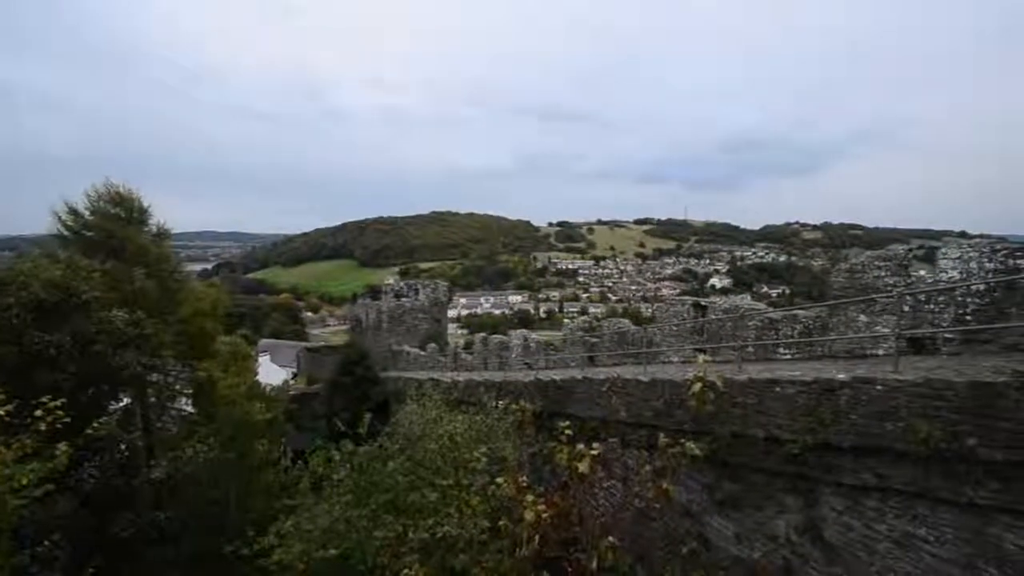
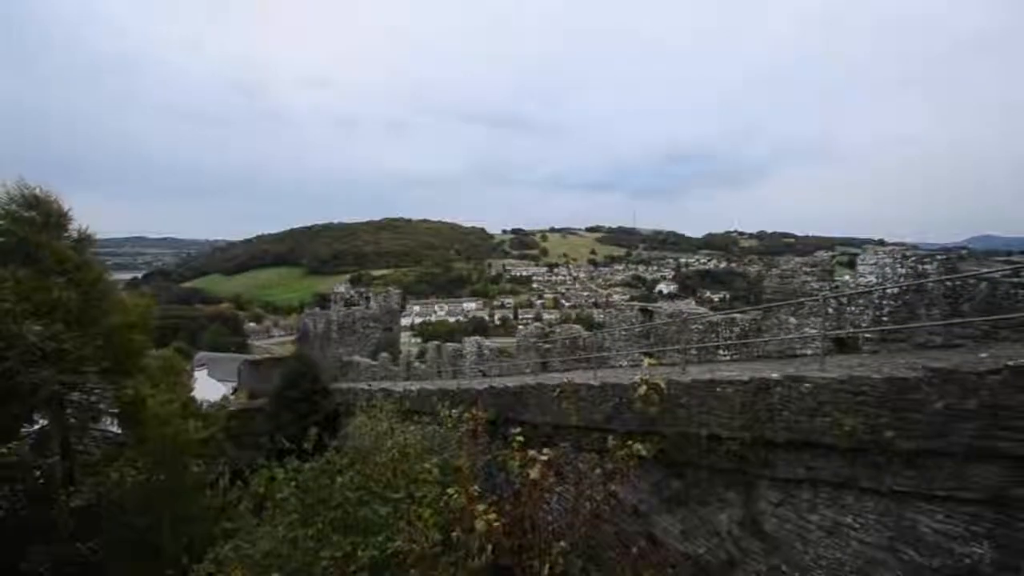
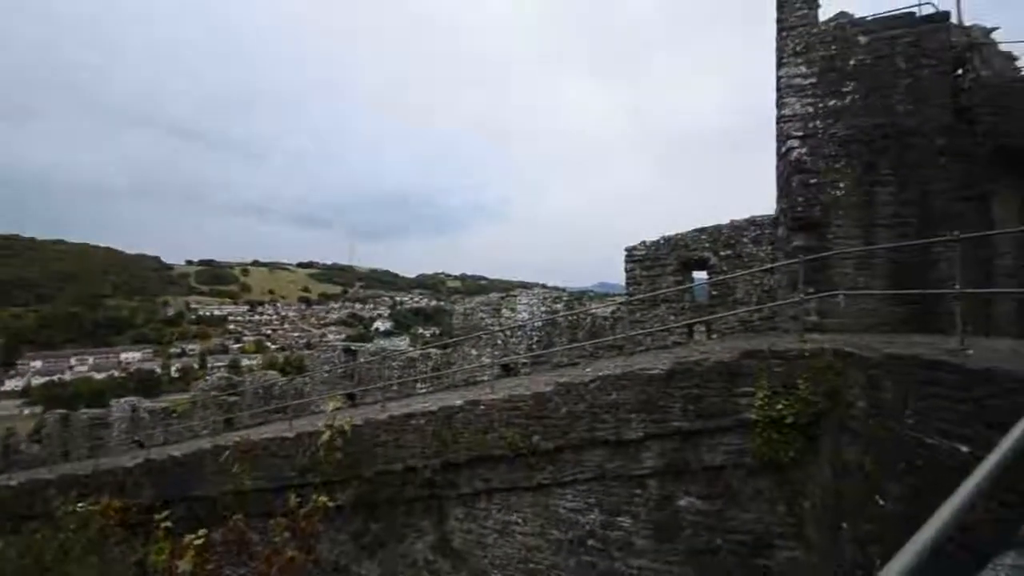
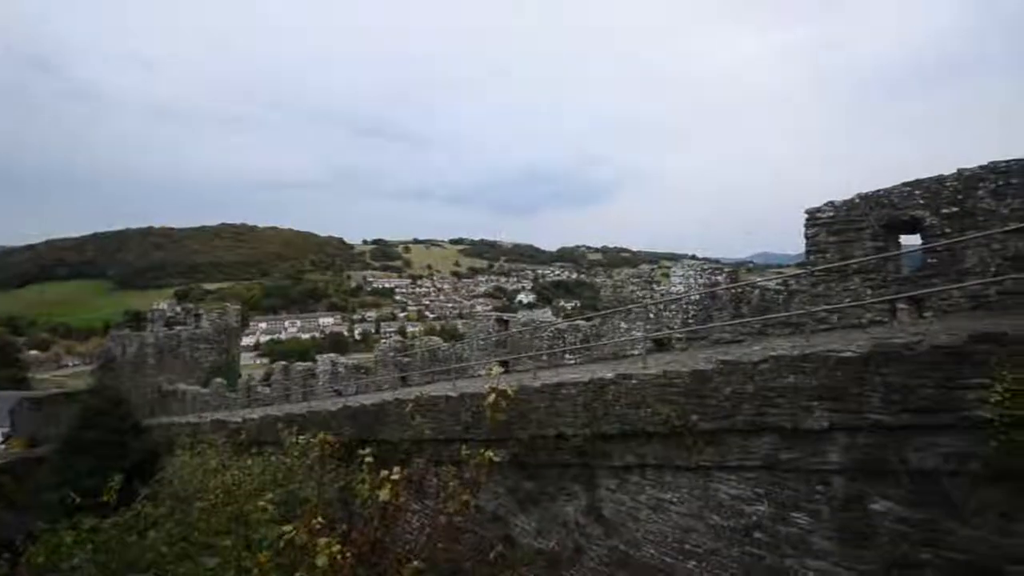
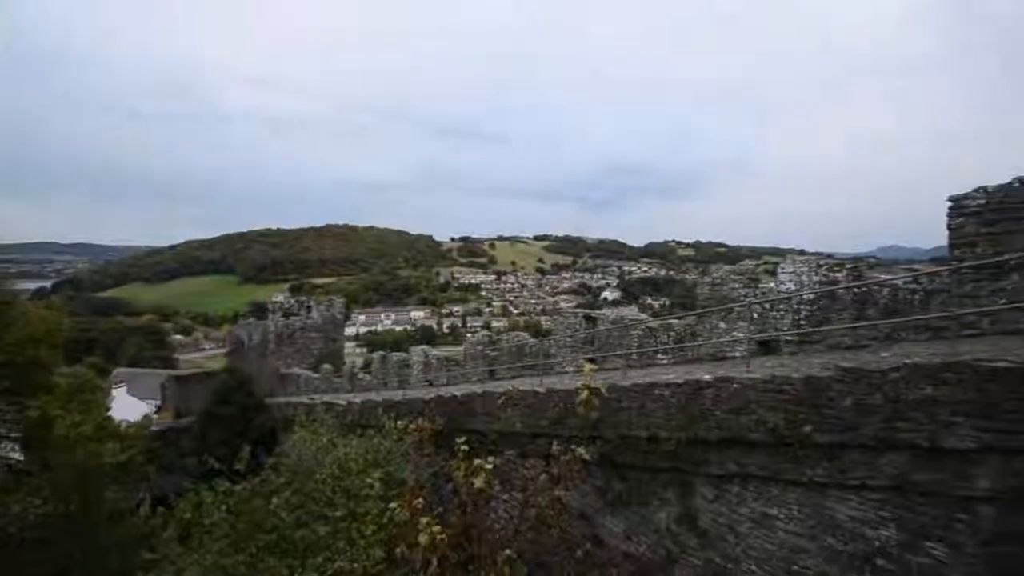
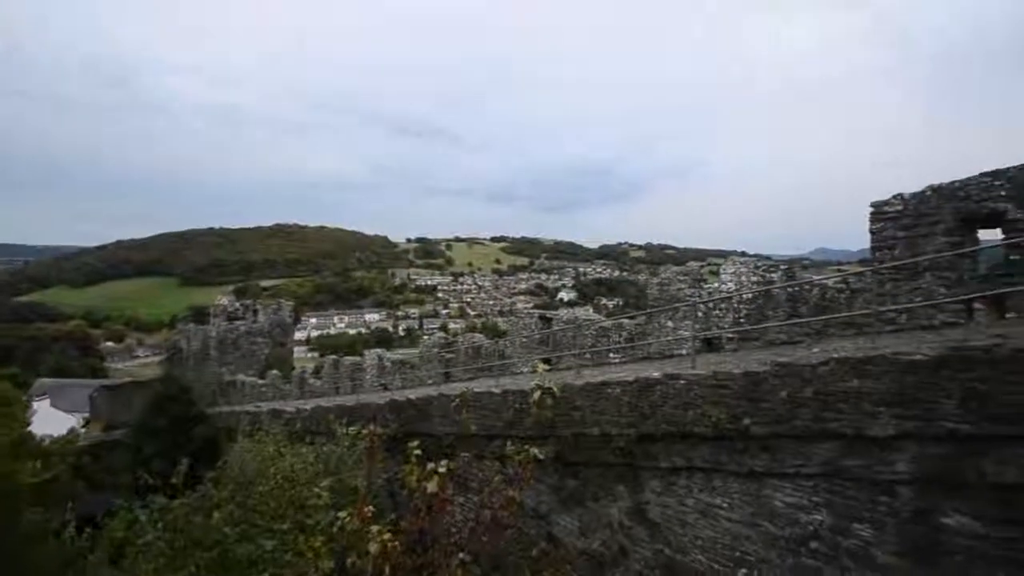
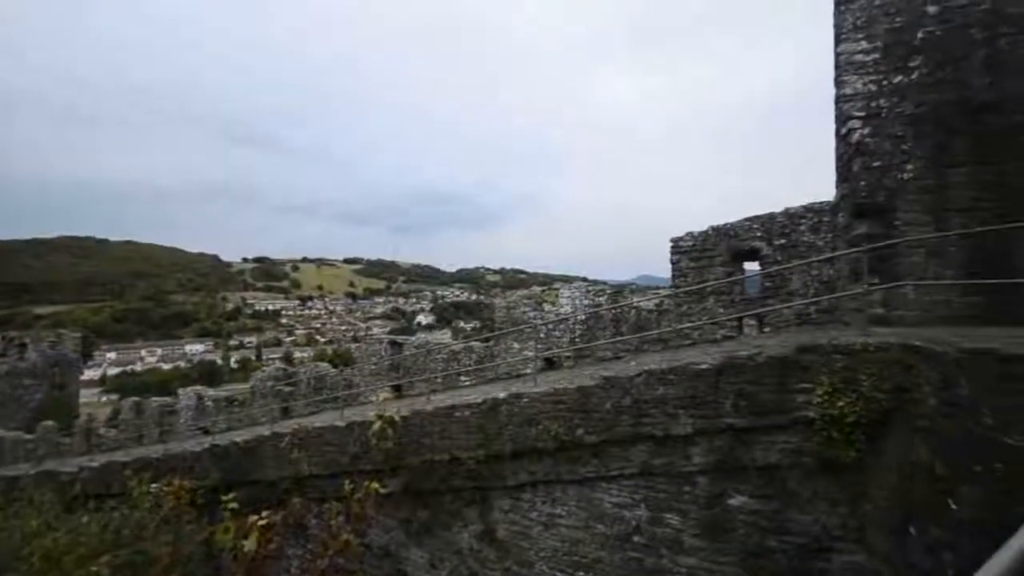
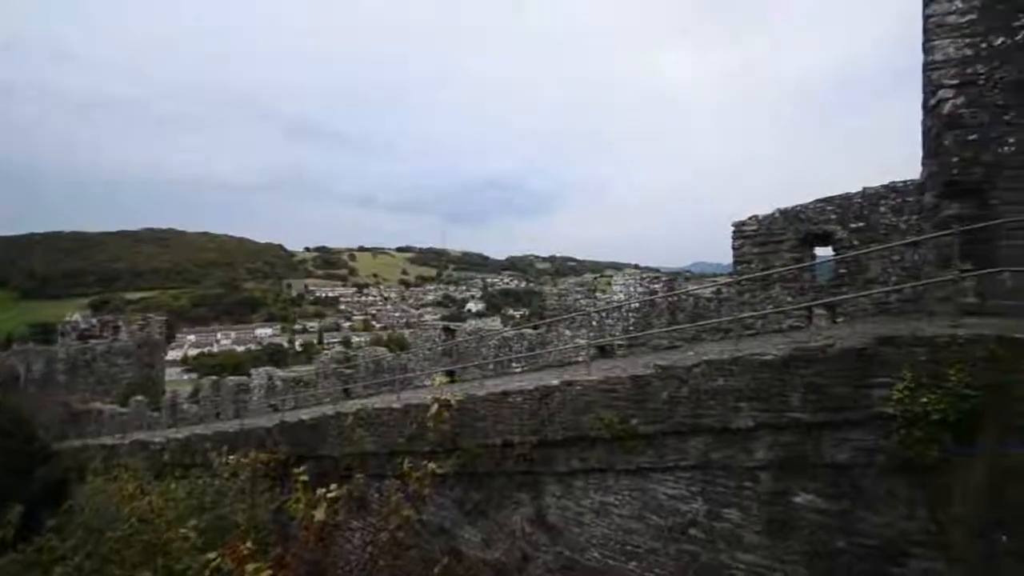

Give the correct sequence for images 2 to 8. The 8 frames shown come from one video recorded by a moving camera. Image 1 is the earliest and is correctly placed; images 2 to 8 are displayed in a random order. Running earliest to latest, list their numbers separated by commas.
2, 5, 6, 4, 8, 7, 3
